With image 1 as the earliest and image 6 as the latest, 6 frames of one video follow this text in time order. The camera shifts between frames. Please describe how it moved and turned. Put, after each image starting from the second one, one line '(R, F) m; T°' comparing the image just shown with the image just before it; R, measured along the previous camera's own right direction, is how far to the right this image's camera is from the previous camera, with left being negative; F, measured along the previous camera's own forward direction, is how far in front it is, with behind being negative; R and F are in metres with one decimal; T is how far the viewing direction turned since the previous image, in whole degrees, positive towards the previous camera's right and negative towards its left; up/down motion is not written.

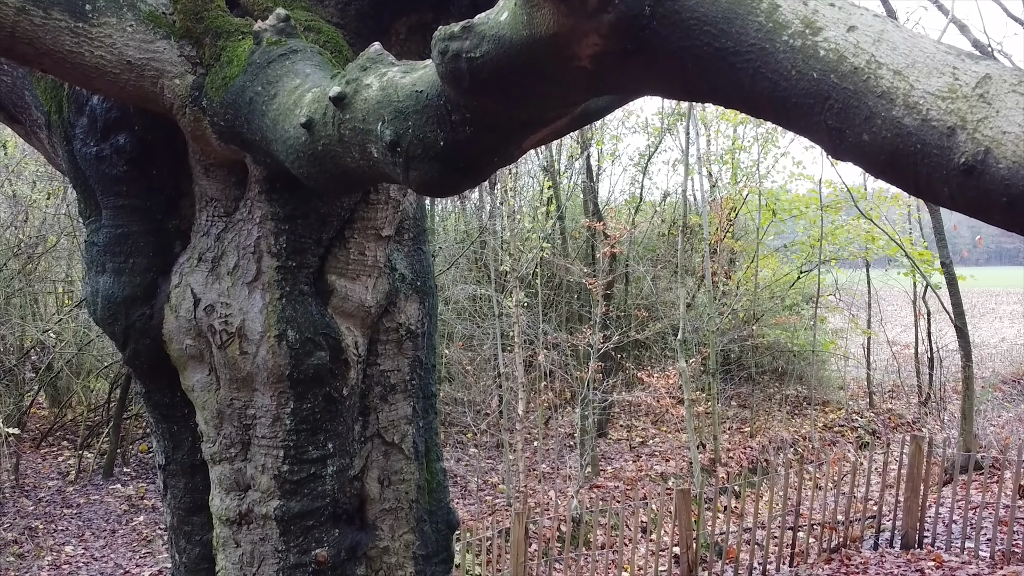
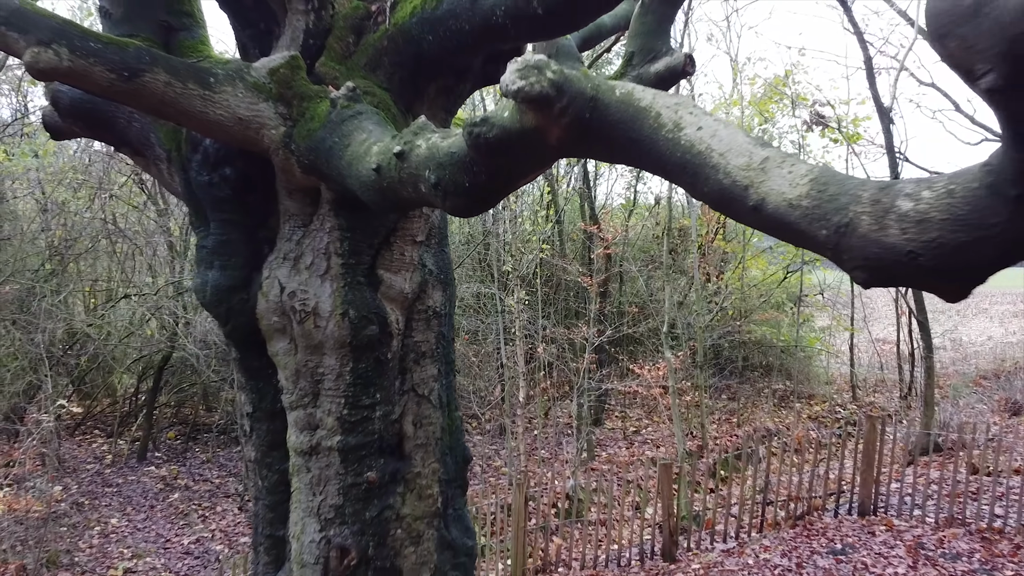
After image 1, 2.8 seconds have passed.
(0.0, -0.8) m; 0°
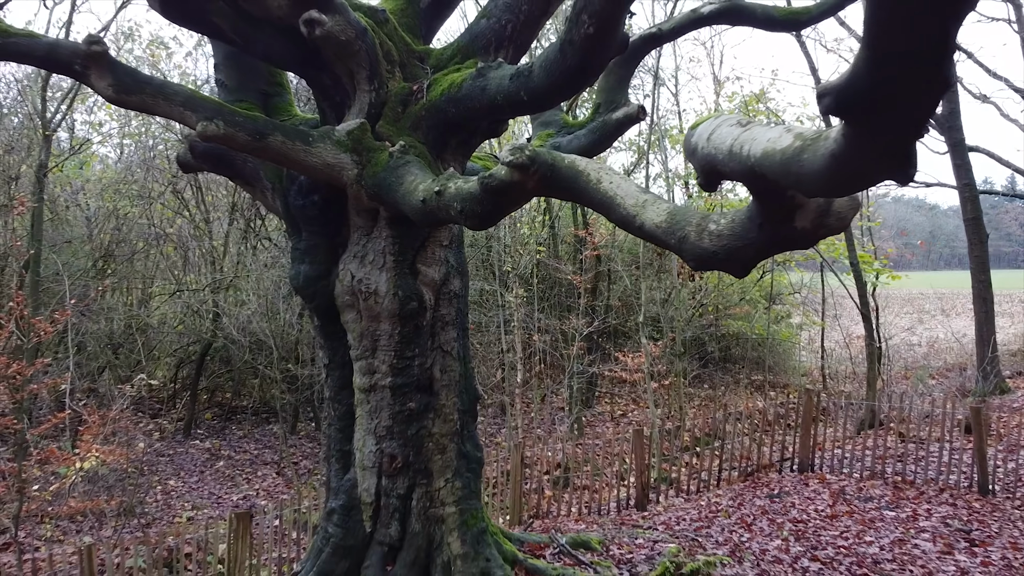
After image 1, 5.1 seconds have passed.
(0.0, -1.5) m; 0°
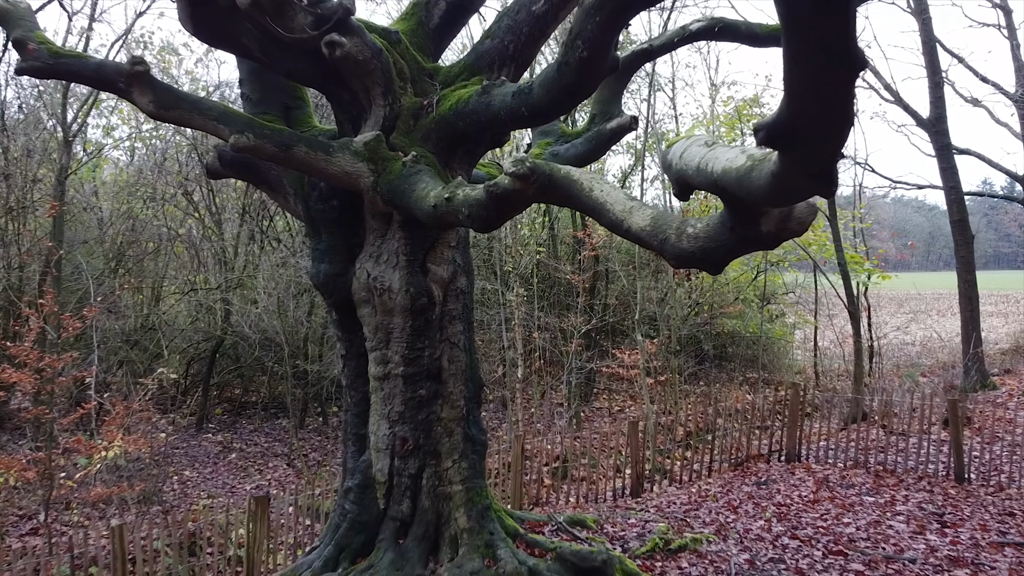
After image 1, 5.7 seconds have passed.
(0.0, -0.4) m; 0°
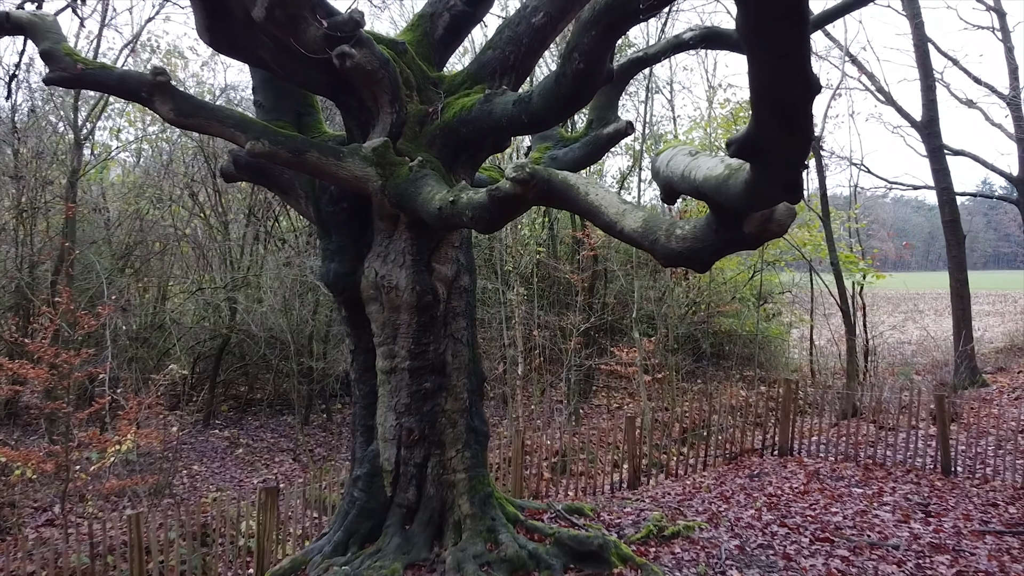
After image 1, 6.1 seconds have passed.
(0.0, -0.3) m; 0°
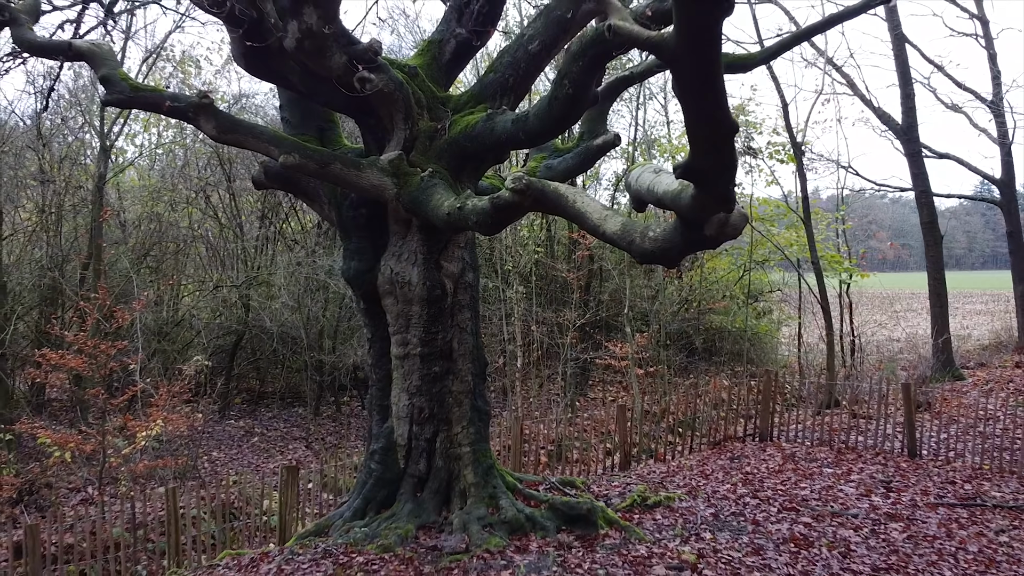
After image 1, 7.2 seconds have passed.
(0.0, -0.7) m; 0°
